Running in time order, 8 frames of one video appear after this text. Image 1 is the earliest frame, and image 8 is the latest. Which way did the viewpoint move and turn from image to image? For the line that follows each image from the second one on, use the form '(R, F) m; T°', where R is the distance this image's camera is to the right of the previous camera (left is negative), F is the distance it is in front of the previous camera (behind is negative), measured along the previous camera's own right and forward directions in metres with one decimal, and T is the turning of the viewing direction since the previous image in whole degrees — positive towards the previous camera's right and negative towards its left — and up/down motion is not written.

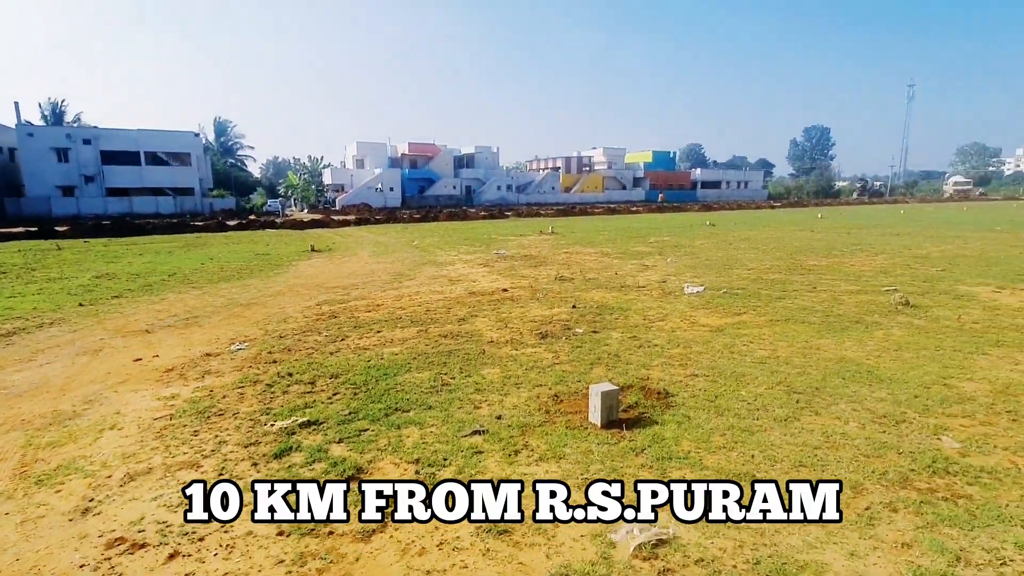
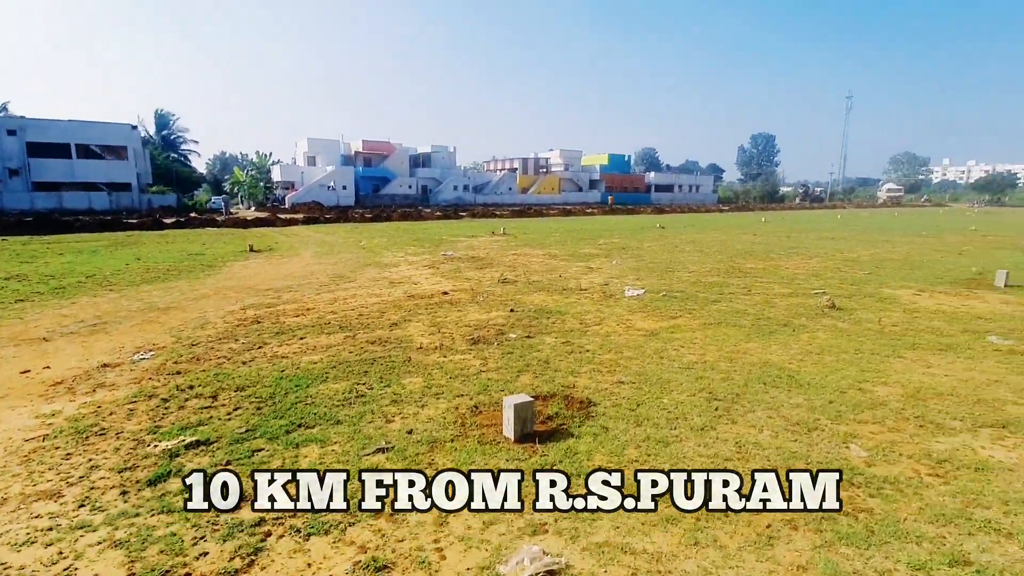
(+0.4, +0.2) m; +4°
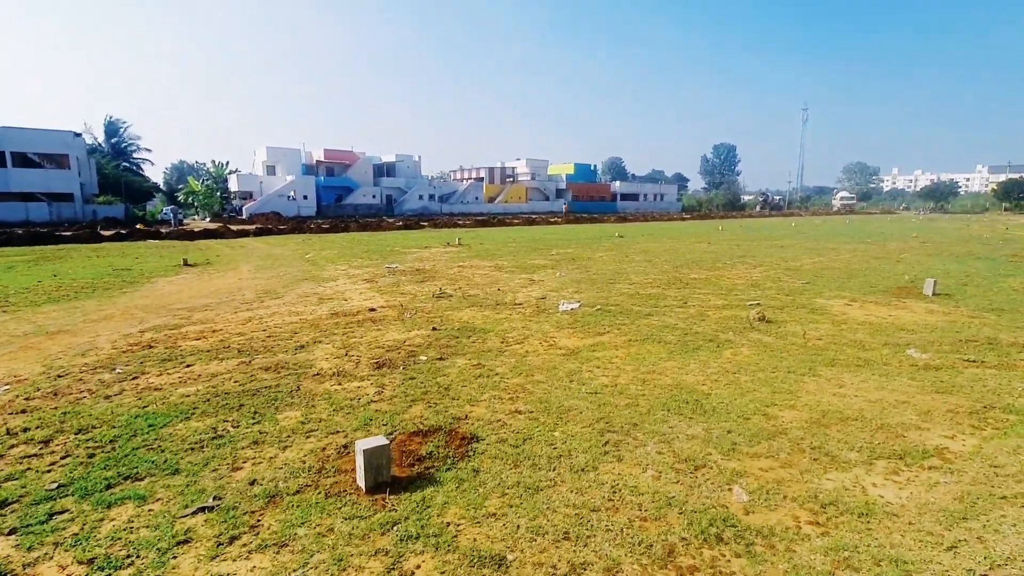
(+0.8, +0.4) m; +3°
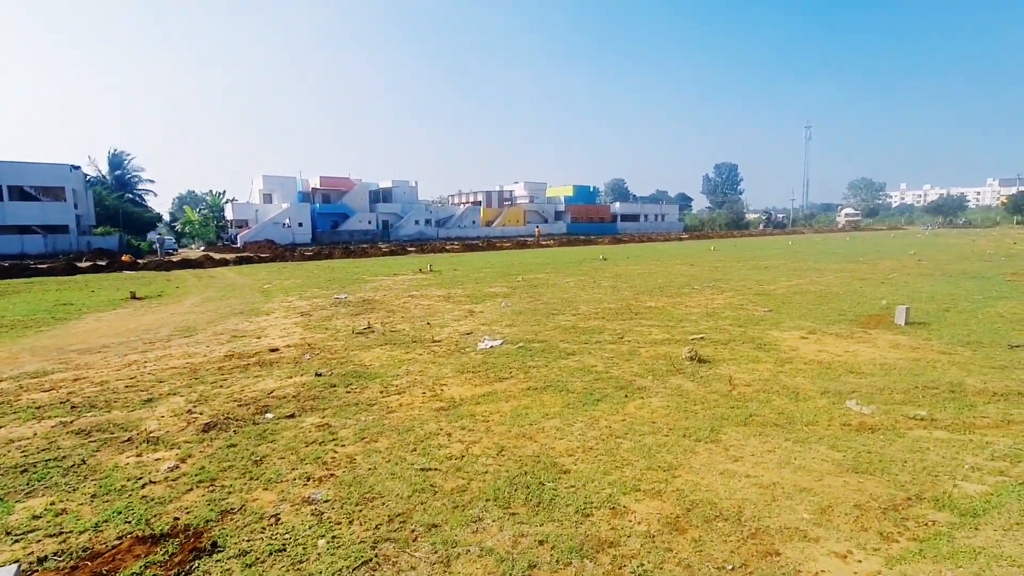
(+1.5, +1.0) m; -1°
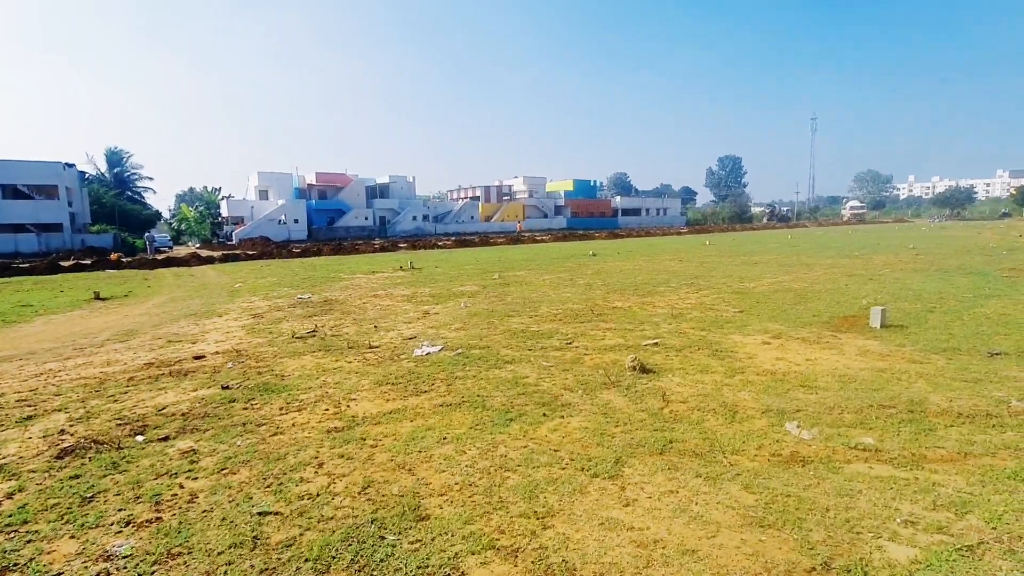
(+0.9, +0.6) m; -1°
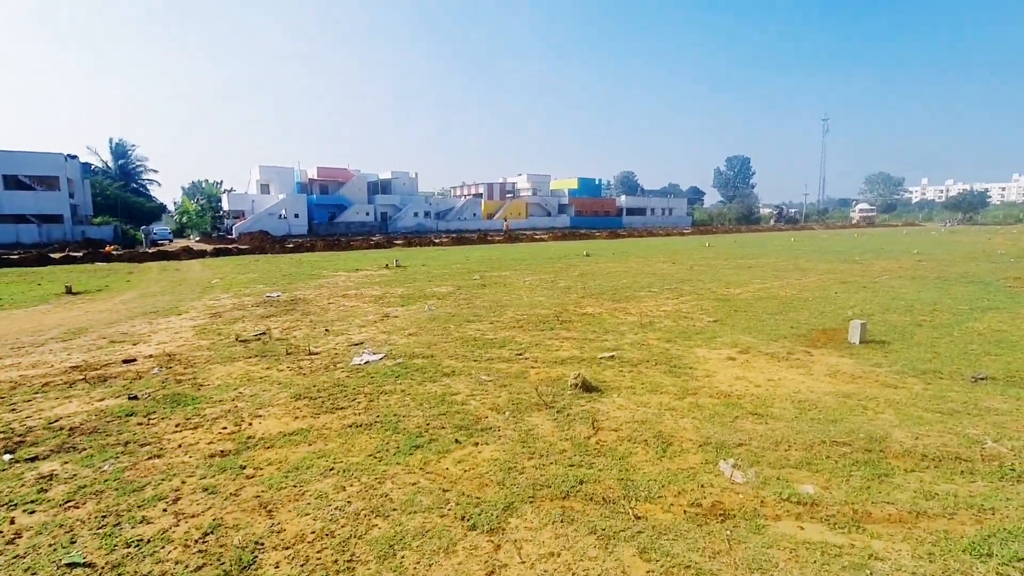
(+0.8, +0.5) m; -1°
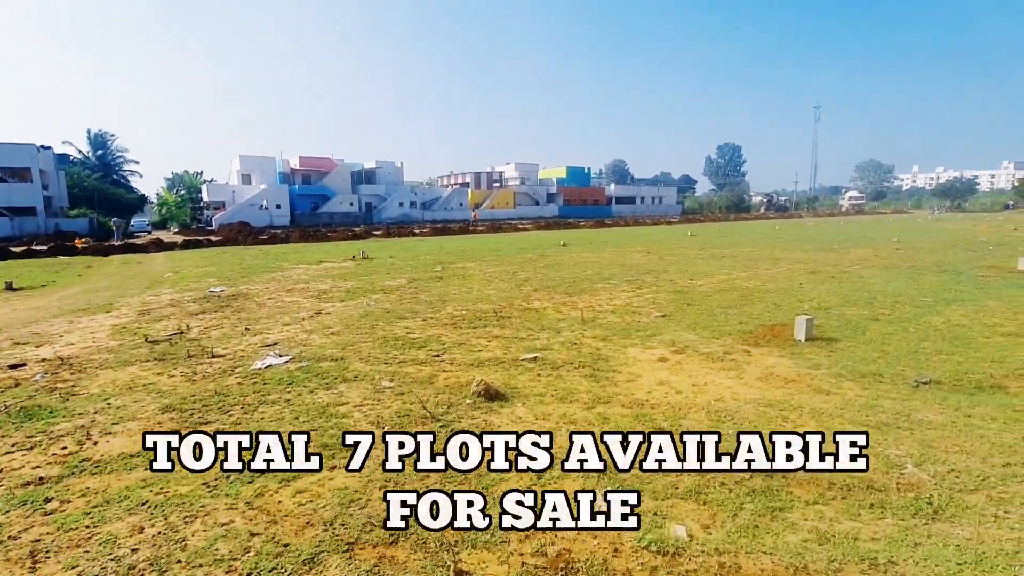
(+0.9, +0.6) m; +1°
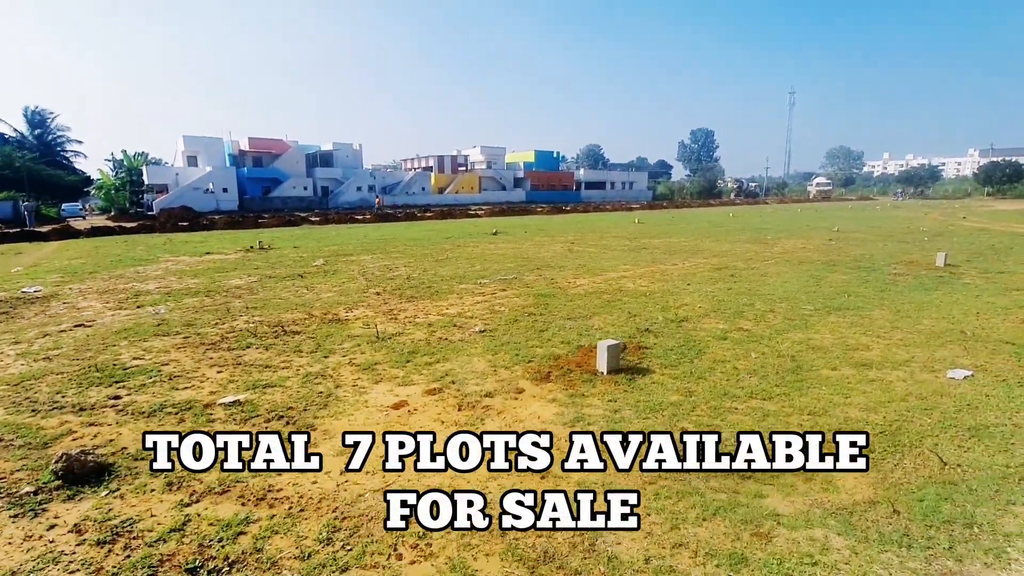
(+2.4, +1.4) m; +2°
